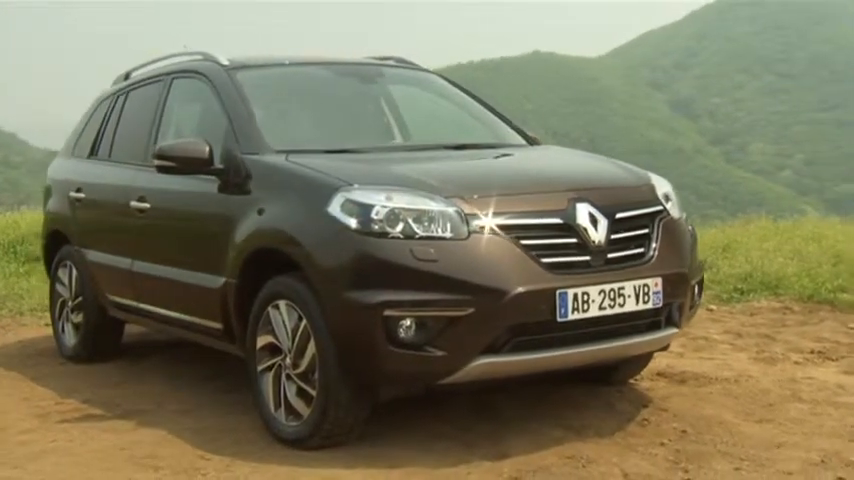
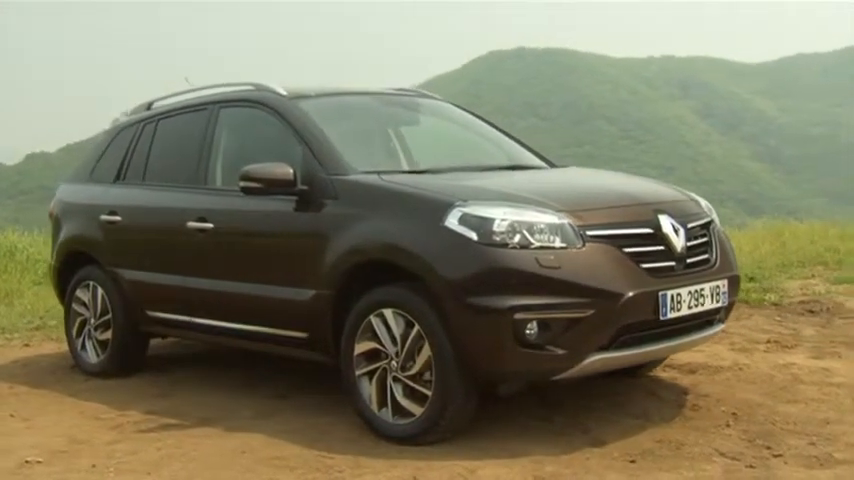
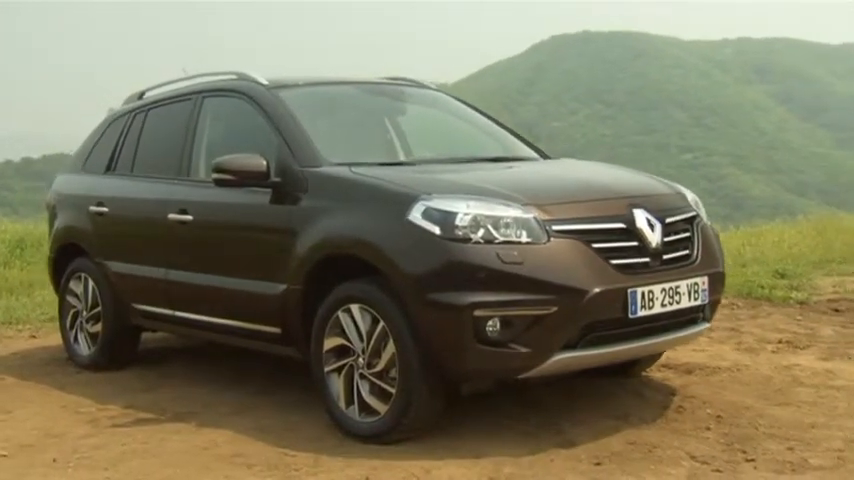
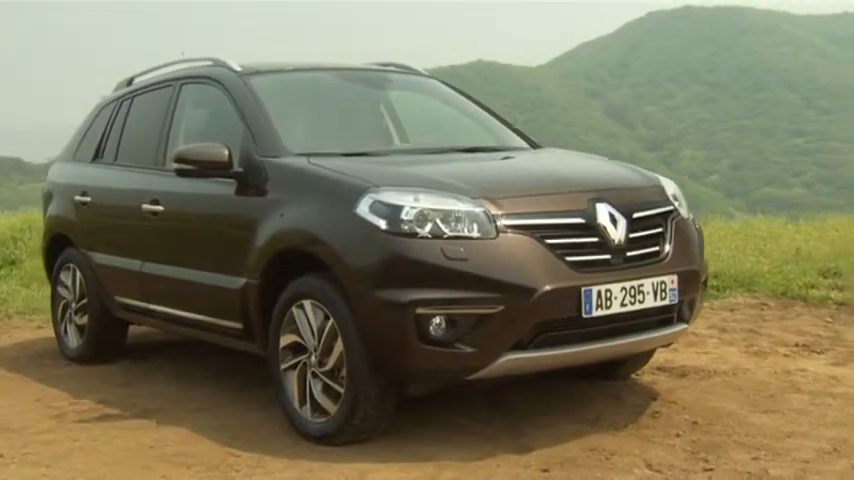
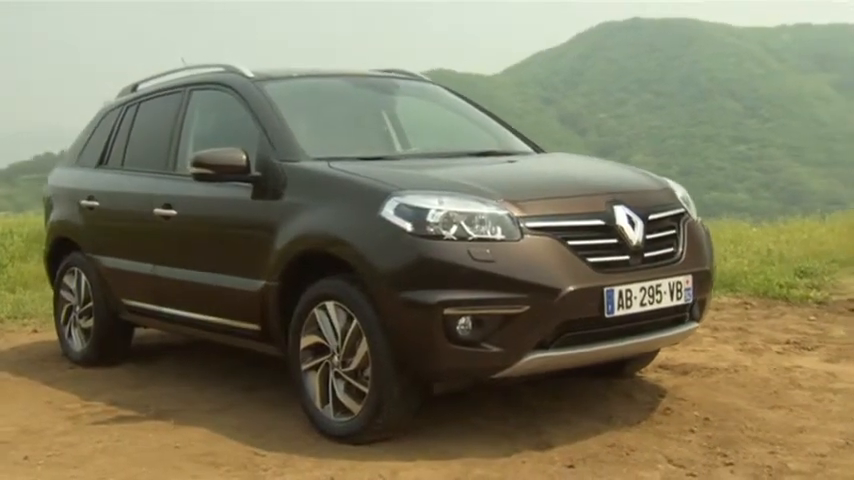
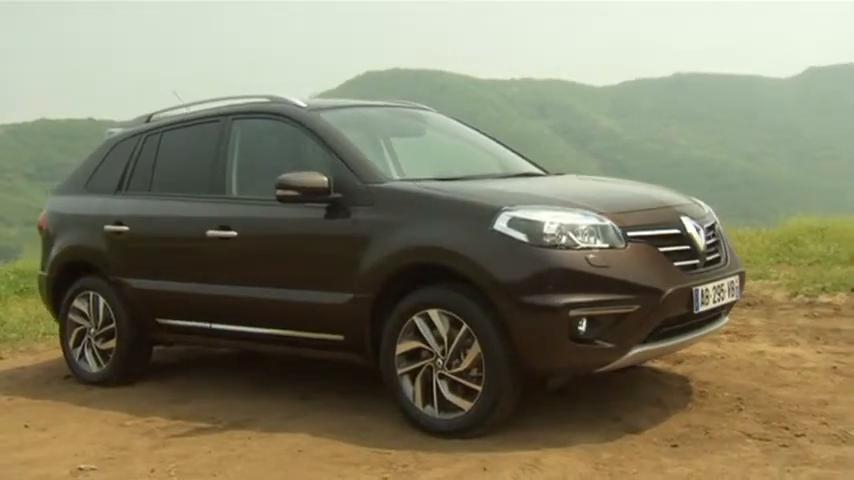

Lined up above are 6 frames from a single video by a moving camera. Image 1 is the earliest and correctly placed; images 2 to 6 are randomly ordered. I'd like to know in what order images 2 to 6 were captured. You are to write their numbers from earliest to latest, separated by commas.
4, 5, 3, 2, 6
